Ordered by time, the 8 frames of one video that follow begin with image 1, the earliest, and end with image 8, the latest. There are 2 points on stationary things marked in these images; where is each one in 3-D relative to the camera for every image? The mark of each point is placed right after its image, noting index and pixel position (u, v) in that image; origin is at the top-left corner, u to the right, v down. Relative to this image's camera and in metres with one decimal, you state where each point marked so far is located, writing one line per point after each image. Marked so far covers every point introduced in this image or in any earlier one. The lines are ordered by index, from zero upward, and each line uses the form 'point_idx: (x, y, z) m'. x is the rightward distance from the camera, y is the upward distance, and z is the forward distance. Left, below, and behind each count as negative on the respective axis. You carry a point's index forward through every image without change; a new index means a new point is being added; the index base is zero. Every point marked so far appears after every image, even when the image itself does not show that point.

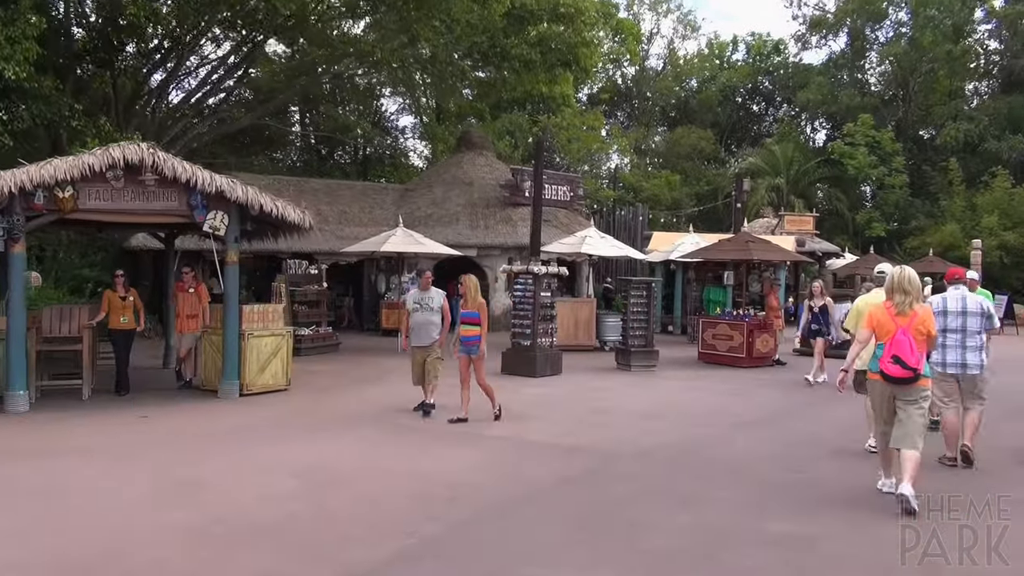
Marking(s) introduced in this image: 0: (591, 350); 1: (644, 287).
0: (+1.6, -1.3, +17.4) m
1: (+2.4, 0.0, +15.0) m
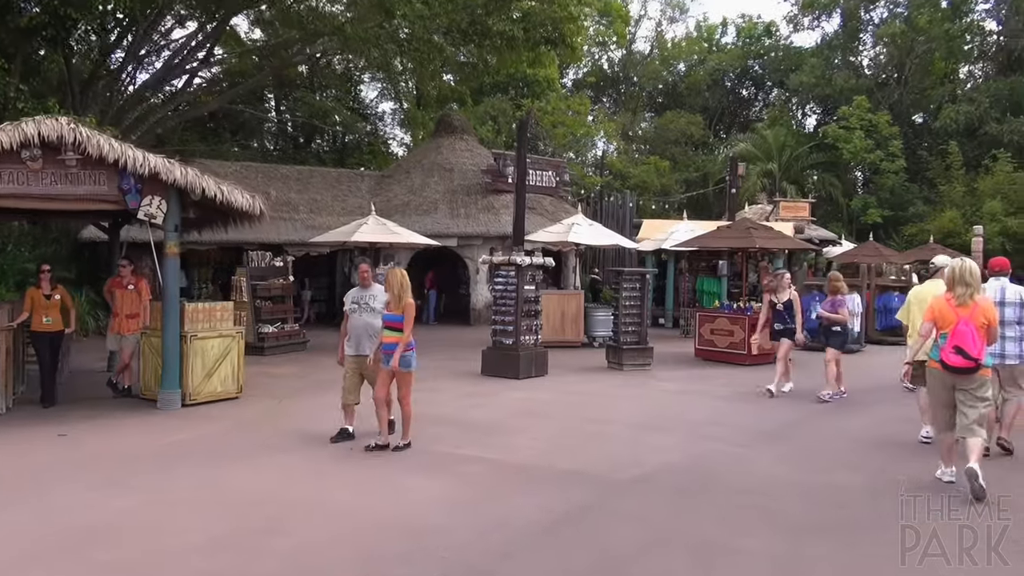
0: (+1.3, -1.2, +16.3) m
1: (+2.1, +0.2, +13.9) m
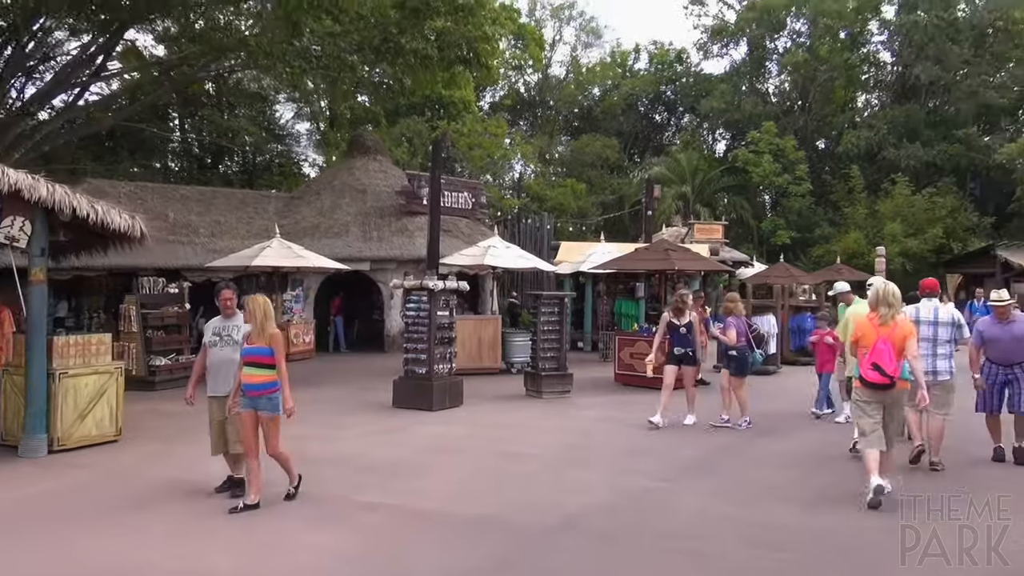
0: (-0.3, -1.6, +15.7) m
1: (+0.7, -0.2, +13.4) m
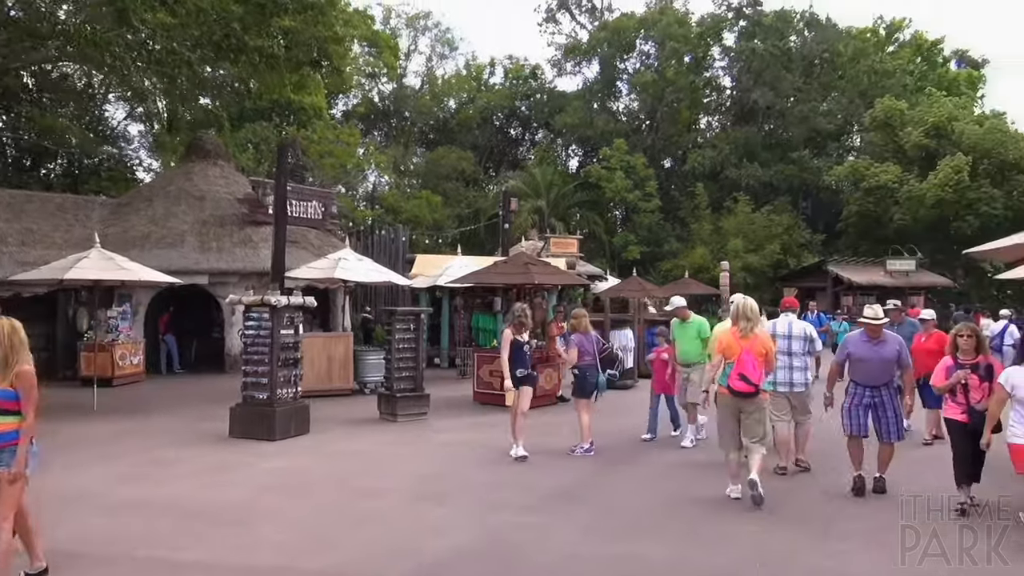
0: (-2.9, -1.9, +14.7) m
1: (-1.5, -0.5, +12.6) m
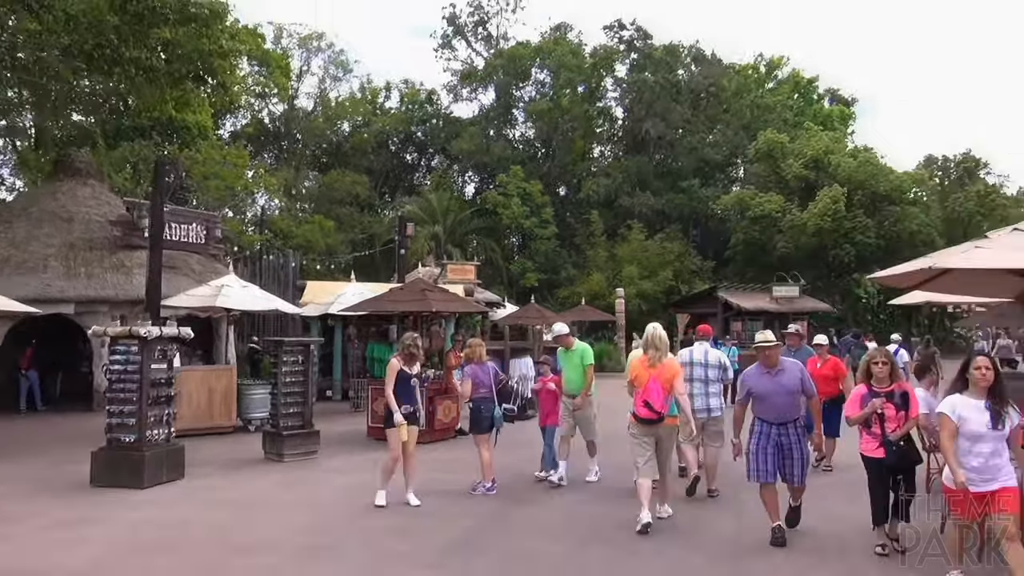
0: (-4.6, -2.4, +13.6) m
1: (-3.0, -0.9, +11.8) m
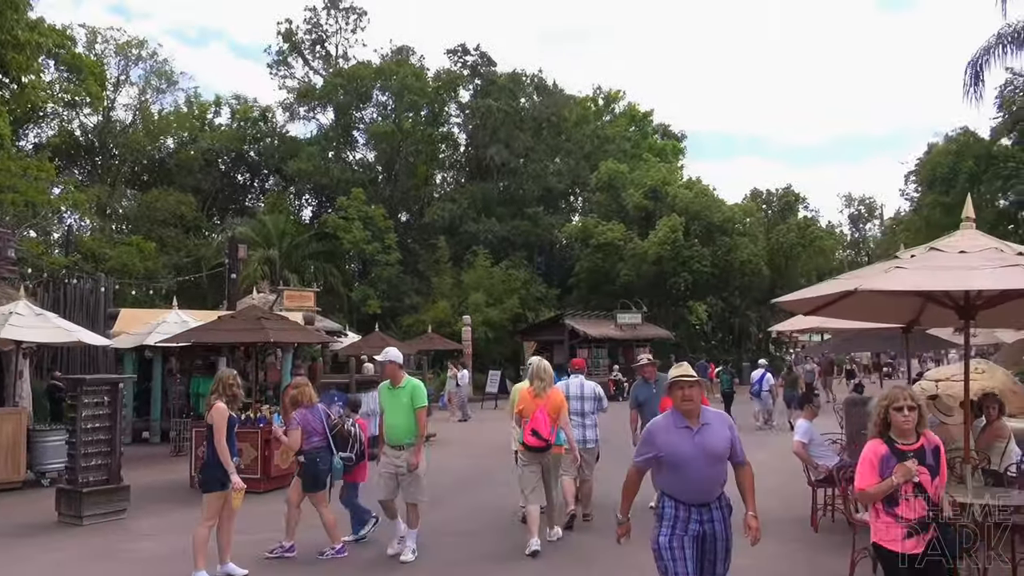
0: (-6.8, -2.7, +11.4) m
1: (-4.8, -1.2, +9.9) m
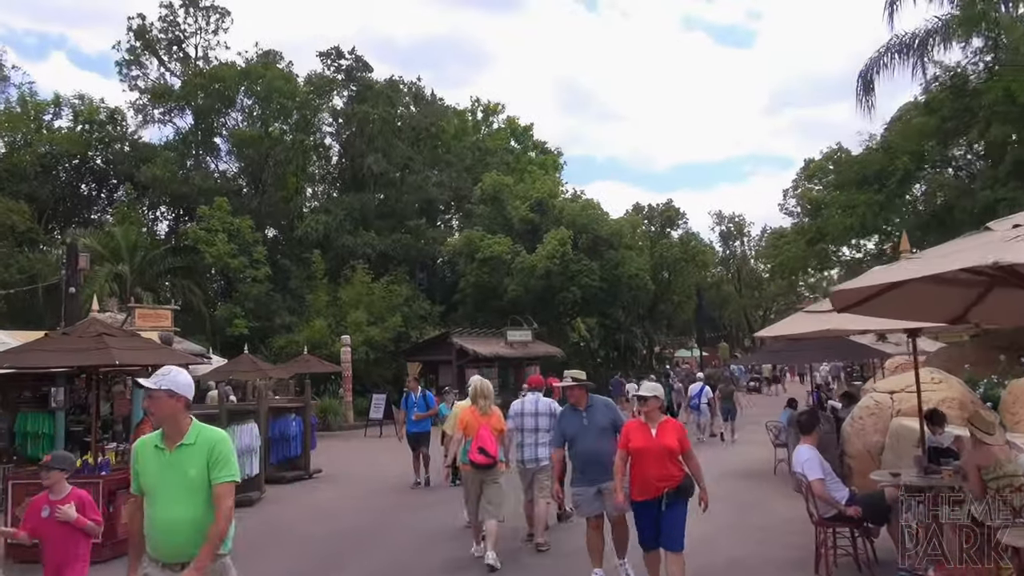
0: (-7.6, -2.9, +8.3) m
1: (-5.5, -1.2, +7.2) m
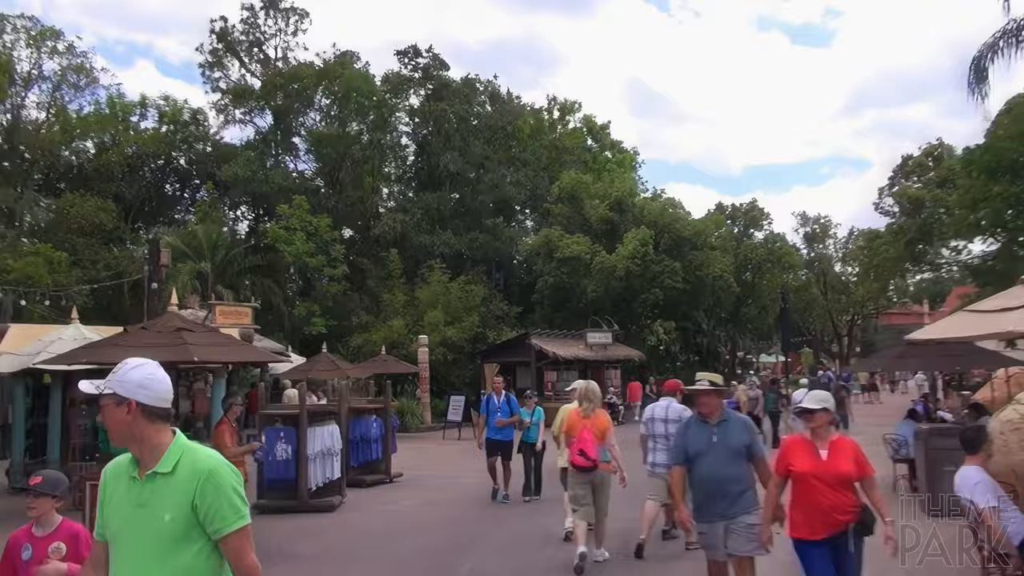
0: (-6.6, -2.8, +8.1) m
1: (-4.6, -1.2, +6.8) m
